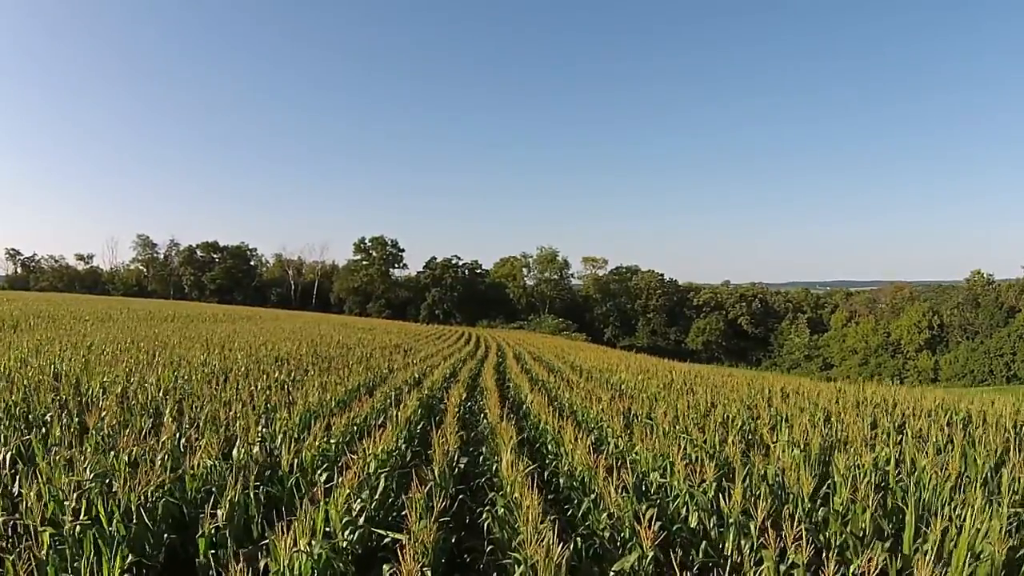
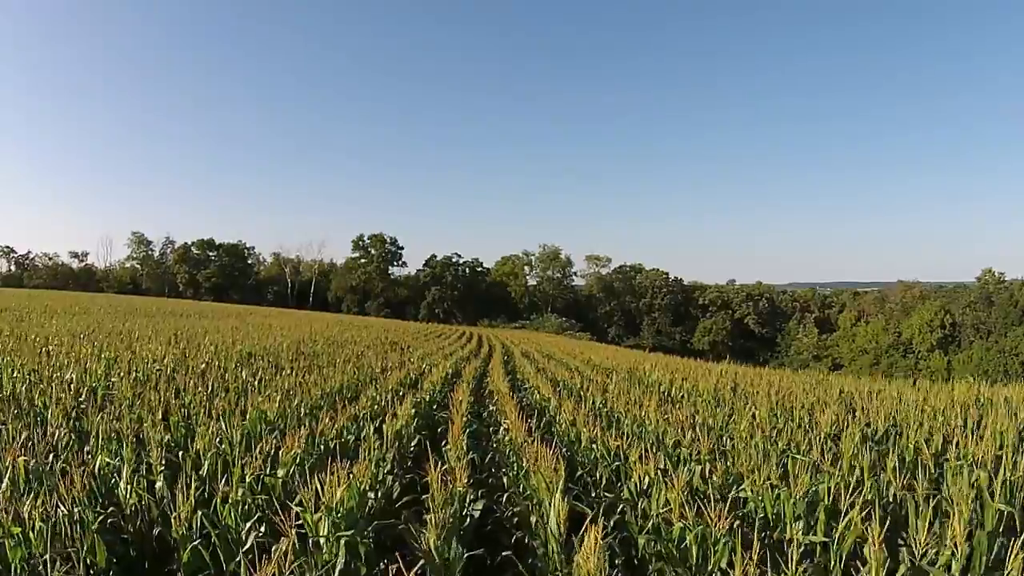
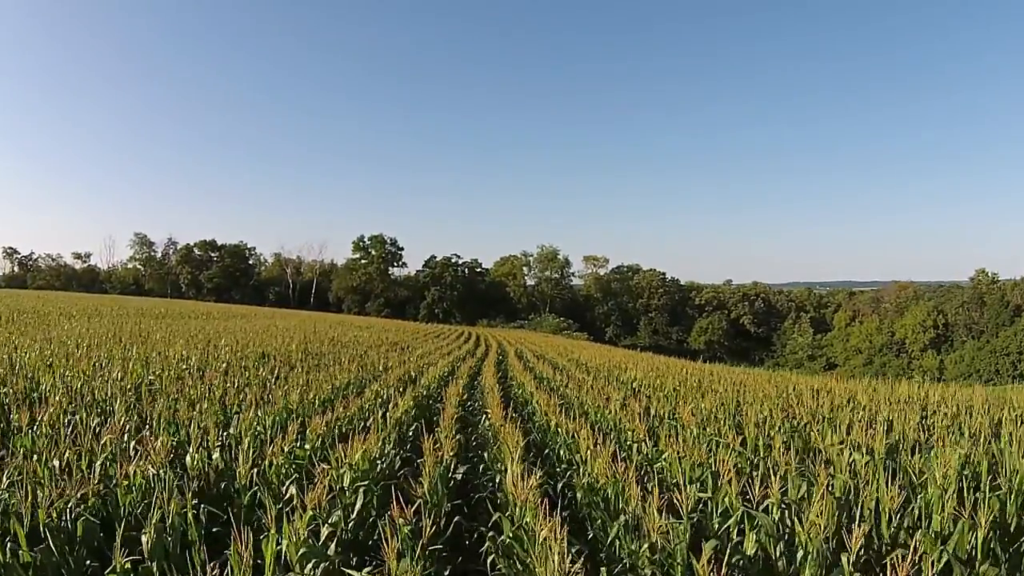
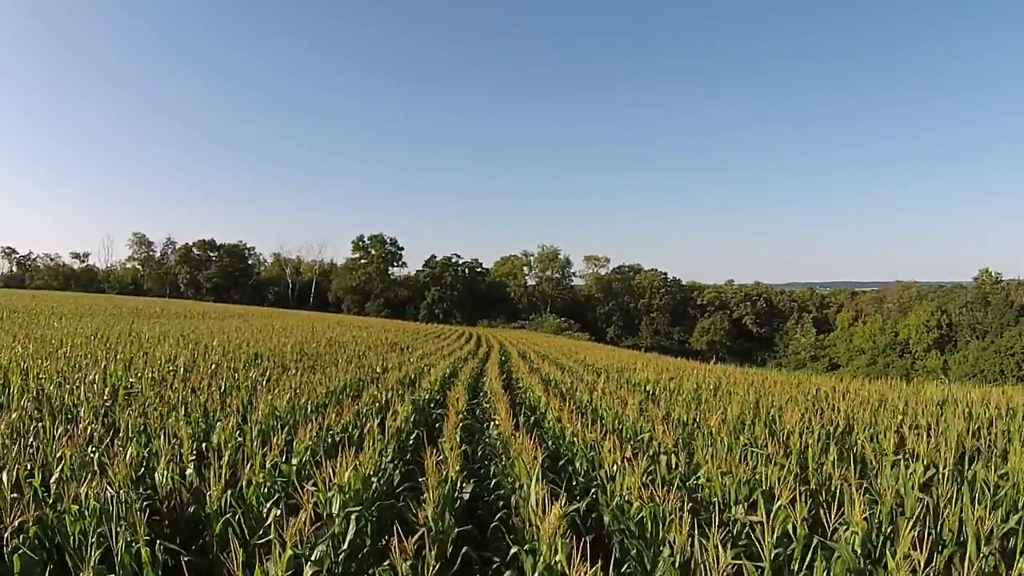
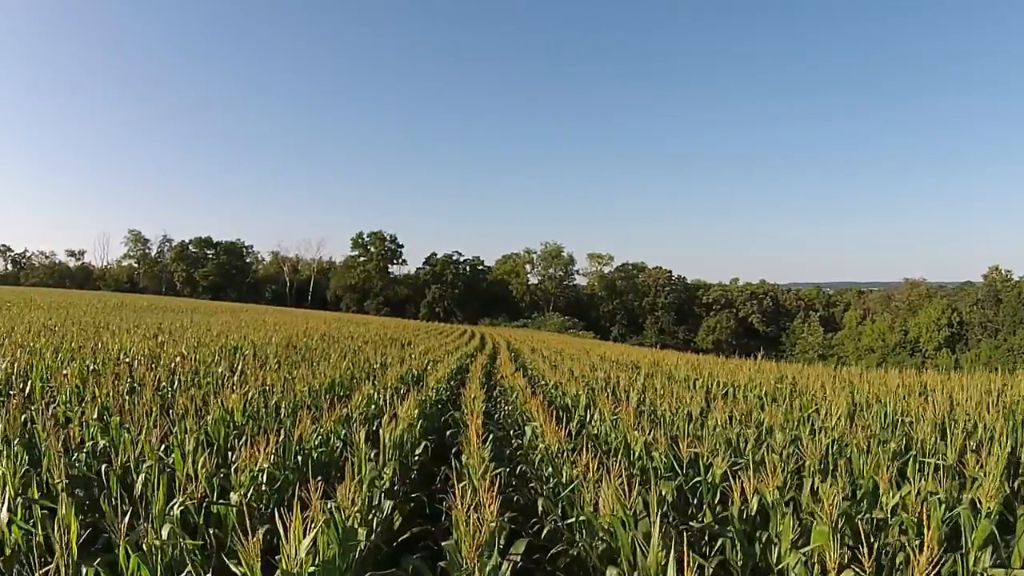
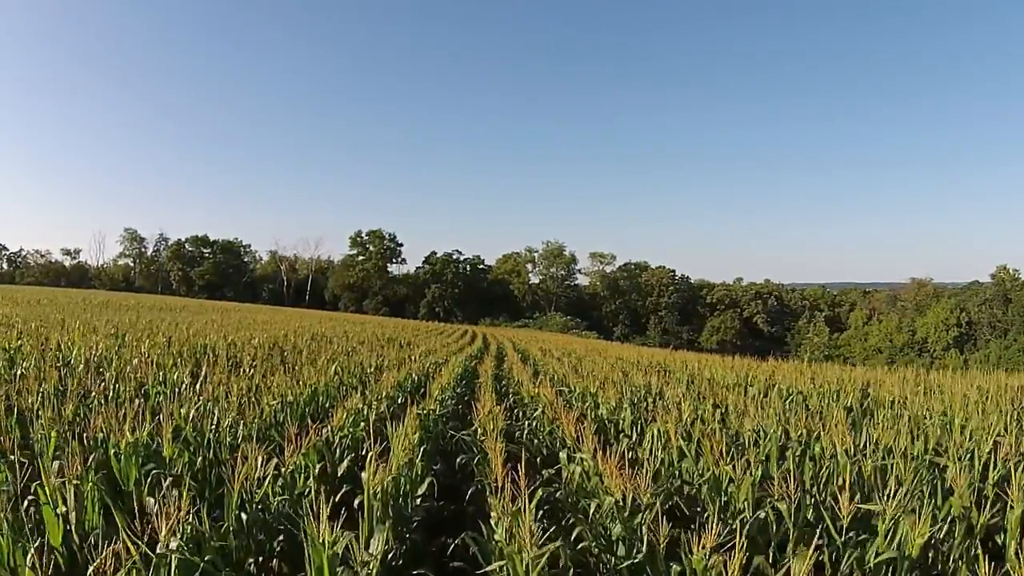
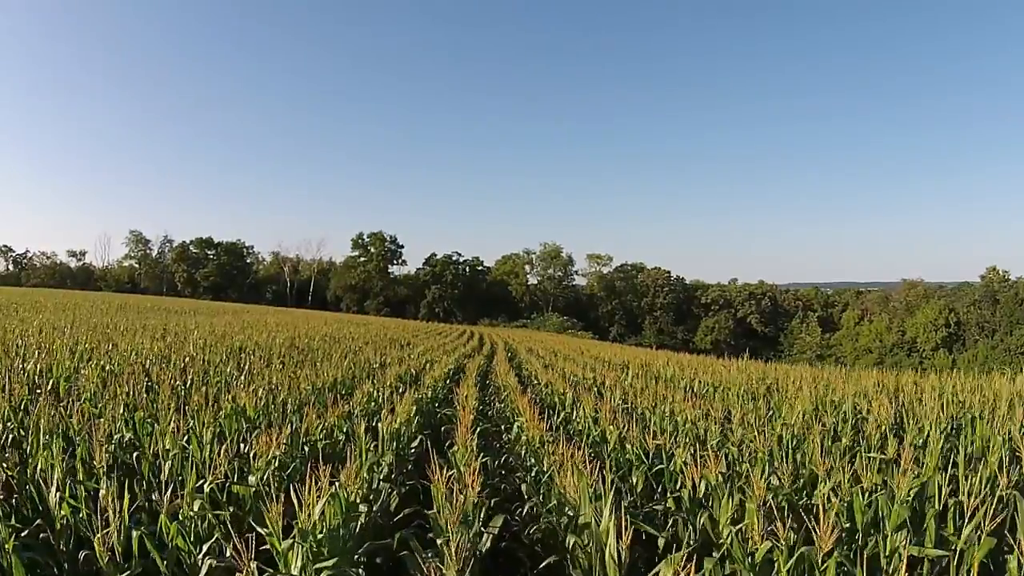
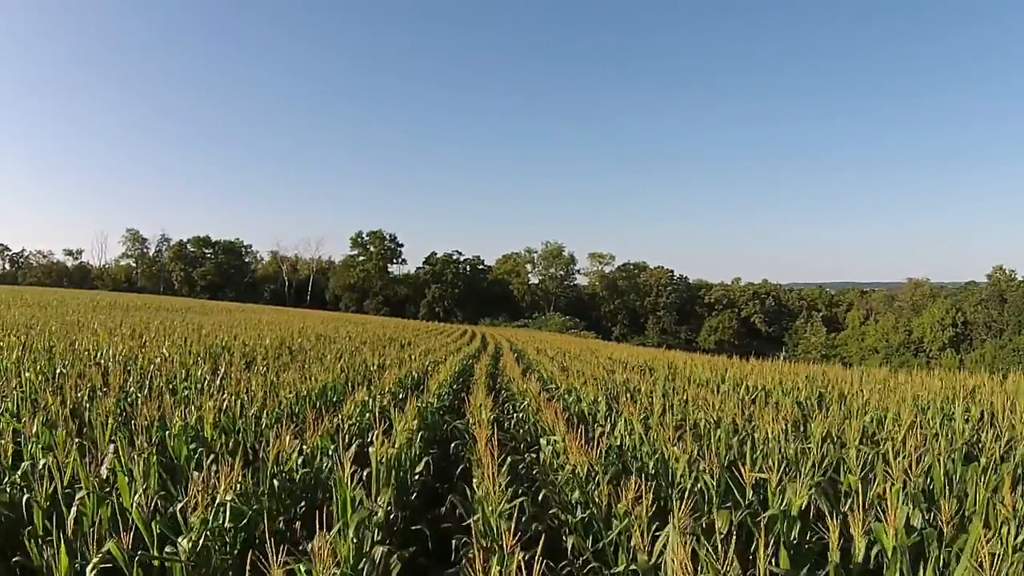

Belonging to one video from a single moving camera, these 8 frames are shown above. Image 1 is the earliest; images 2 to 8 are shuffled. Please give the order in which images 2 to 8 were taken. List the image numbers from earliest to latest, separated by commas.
3, 4, 2, 7, 5, 8, 6
